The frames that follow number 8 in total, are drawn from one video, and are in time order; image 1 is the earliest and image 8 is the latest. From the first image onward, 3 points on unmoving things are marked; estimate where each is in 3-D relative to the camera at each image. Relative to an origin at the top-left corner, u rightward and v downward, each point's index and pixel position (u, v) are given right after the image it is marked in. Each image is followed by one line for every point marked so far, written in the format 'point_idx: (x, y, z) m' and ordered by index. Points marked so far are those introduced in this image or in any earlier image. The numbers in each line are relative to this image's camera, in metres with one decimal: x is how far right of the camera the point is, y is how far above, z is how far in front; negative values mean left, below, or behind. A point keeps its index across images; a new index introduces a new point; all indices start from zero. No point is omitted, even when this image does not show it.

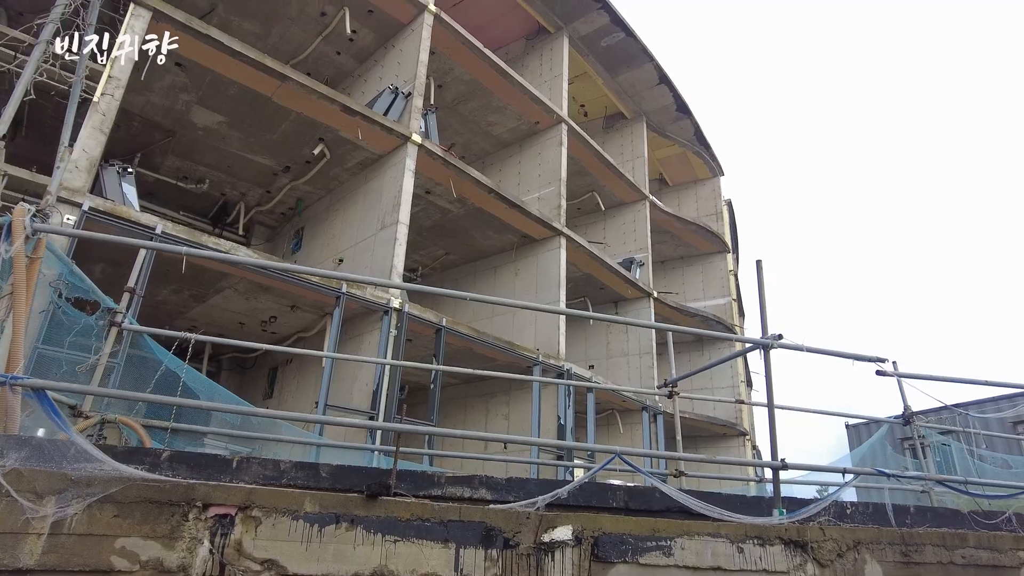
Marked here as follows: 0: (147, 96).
0: (-6.2, +3.3, +11.1) m
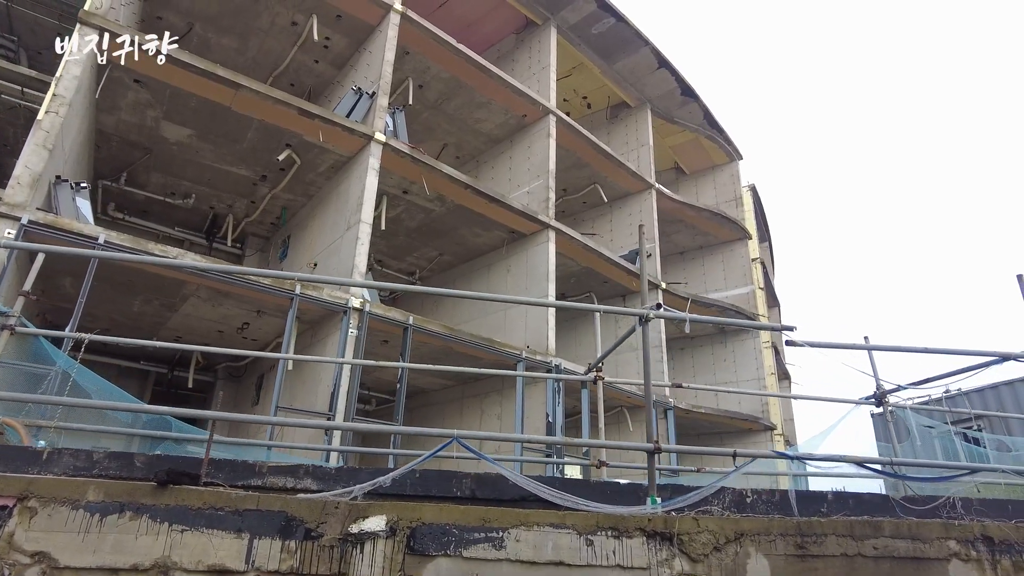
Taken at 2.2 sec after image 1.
0: (-6.9, +3.0, +11.5) m
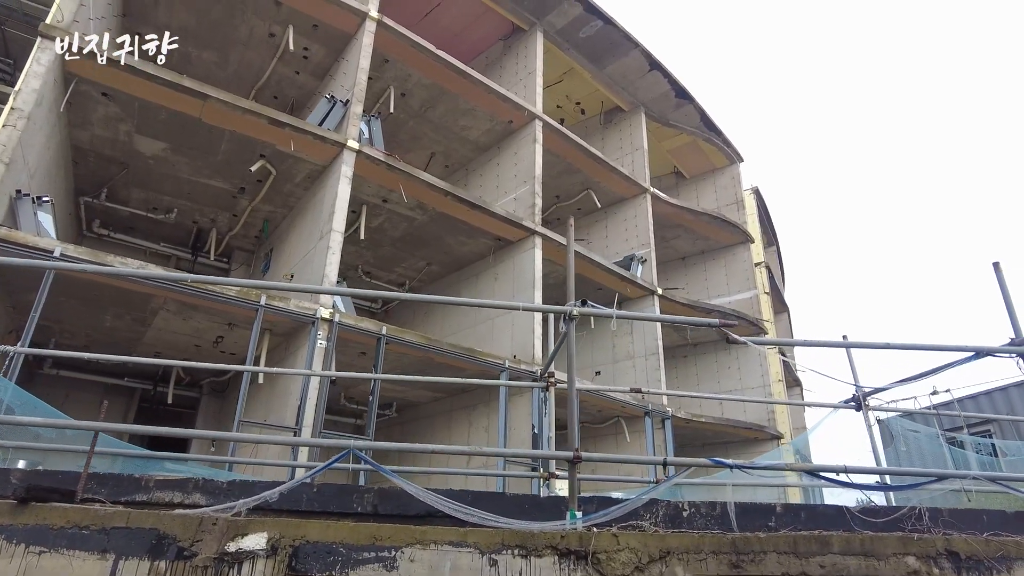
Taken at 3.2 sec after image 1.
0: (-7.4, +2.8, +11.4) m
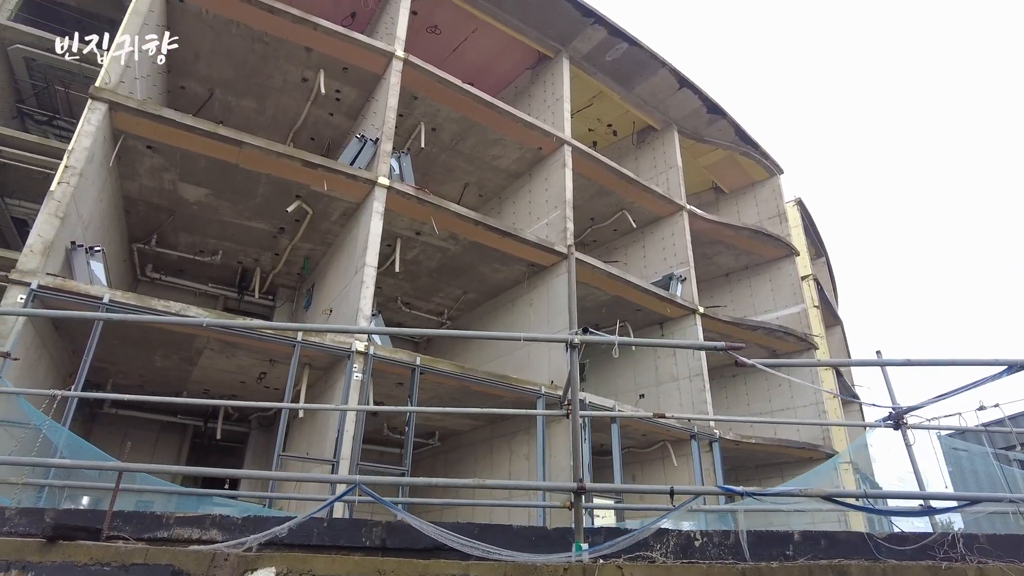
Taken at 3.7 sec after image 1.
0: (-6.9, +2.0, +12.1) m
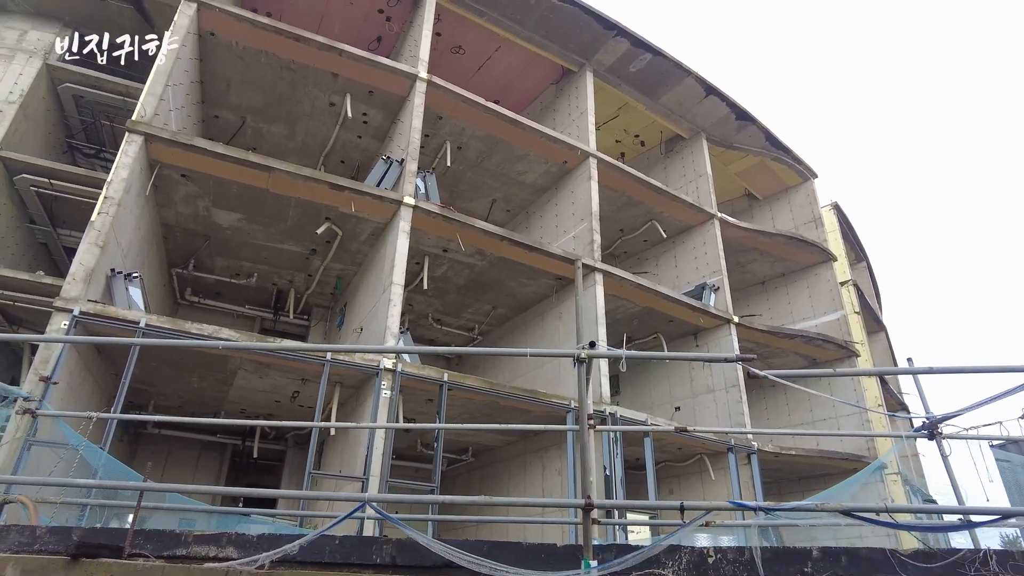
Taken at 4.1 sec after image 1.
0: (-6.5, +1.5, +12.6) m
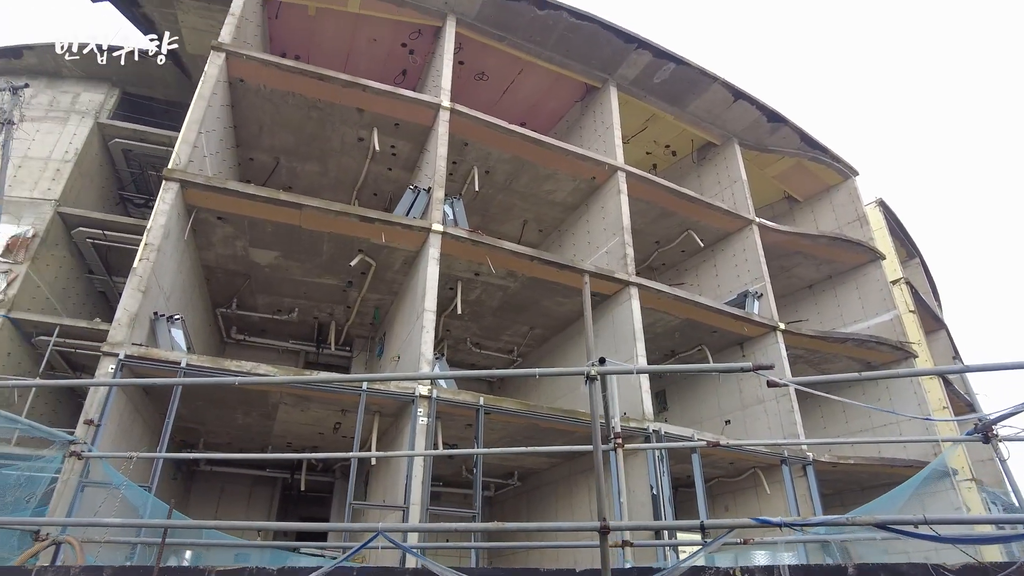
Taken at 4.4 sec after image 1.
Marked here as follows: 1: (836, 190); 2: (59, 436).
0: (-5.9, +0.7, +13.1) m
1: (+9.9, +3.0, +19.9) m
2: (-5.6, -1.8, +8.1) m
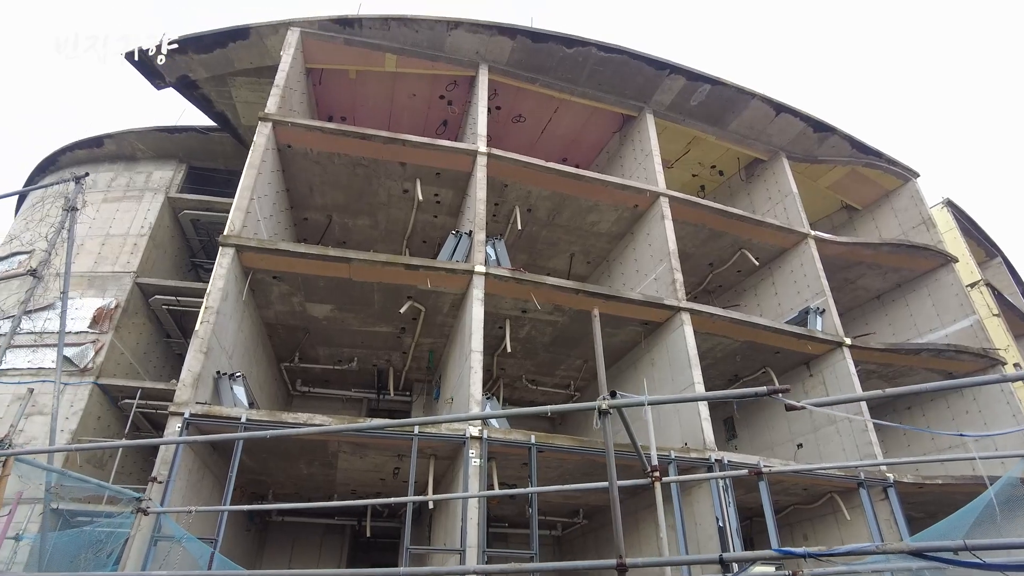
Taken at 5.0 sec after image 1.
0: (-5.0, -0.4, +13.7) m
1: (+11.2, +2.7, +19.0) m
2: (-5.0, -2.7, +8.6) m
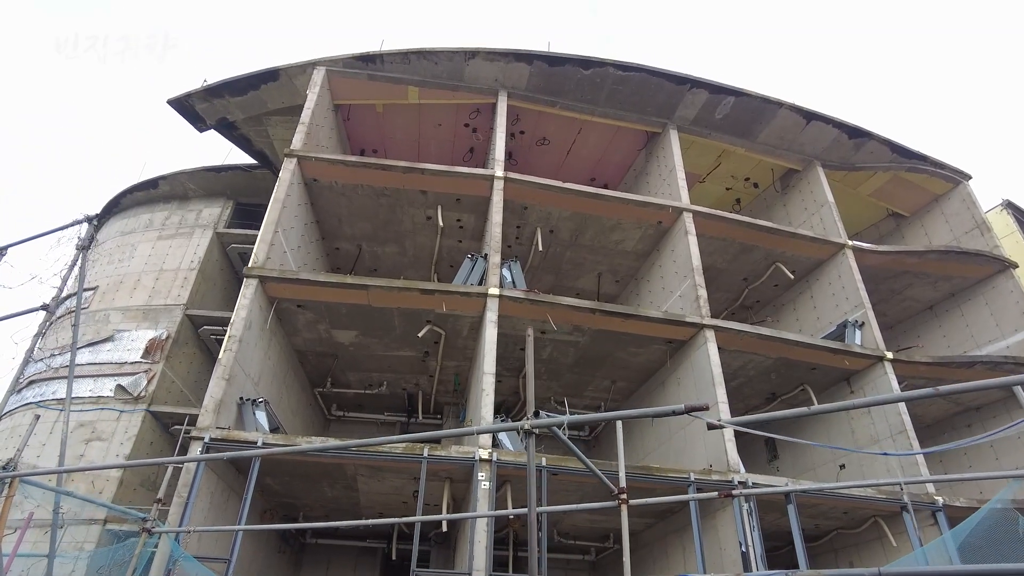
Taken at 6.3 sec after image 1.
0: (-4.6, -1.0, +14.2) m
1: (+12.0, +2.4, +17.9) m
2: (-5.1, -3.2, +9.1) m
